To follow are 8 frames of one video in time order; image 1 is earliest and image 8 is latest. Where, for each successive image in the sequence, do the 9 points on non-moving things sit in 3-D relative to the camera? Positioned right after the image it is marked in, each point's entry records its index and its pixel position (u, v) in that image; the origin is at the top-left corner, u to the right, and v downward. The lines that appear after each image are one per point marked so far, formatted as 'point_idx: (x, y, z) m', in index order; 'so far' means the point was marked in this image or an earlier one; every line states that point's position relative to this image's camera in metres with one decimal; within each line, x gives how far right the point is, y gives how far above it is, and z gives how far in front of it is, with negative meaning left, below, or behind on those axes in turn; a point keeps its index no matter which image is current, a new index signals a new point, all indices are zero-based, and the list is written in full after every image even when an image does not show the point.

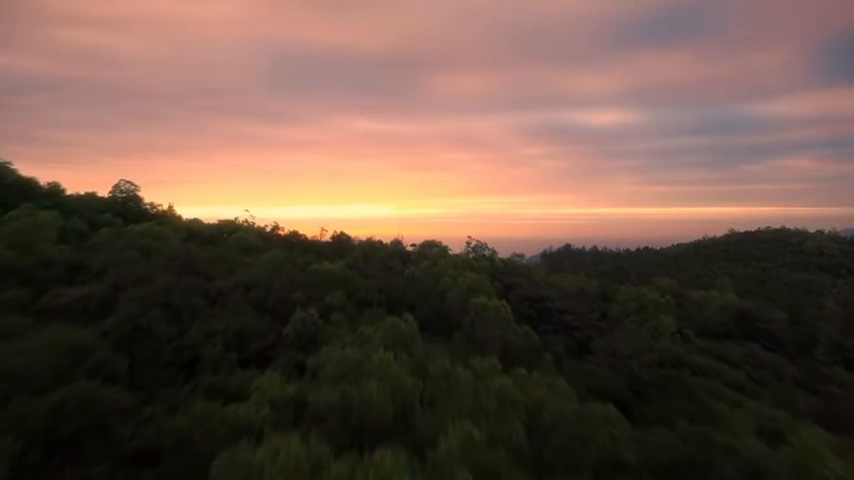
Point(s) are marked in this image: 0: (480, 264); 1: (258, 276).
0: (+2.0, -0.9, +16.6) m
1: (-4.0, -0.9, +10.5) m
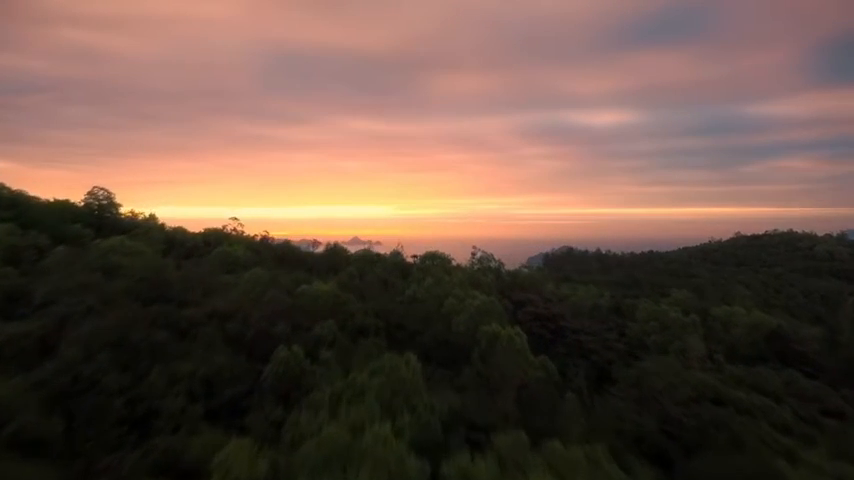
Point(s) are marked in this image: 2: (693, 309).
0: (+2.1, -1.3, +15.2) m
1: (-3.9, -1.3, +9.1) m
2: (+9.6, -2.5, +15.9) m
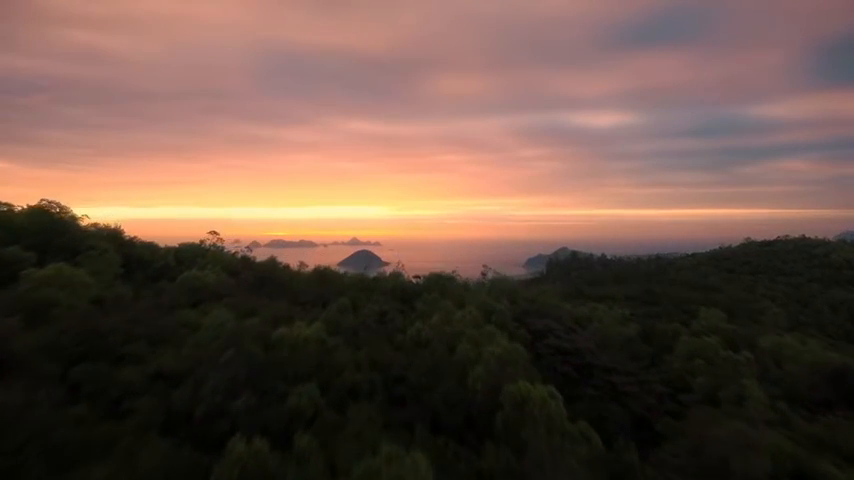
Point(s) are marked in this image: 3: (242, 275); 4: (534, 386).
0: (+2.2, -2.0, +13.1) m
1: (-3.7, -1.9, +7.0) m
2: (+9.8, -3.1, +13.9) m
3: (-5.4, -1.0, +13.1) m
4: (+1.9, -2.6, +7.9) m
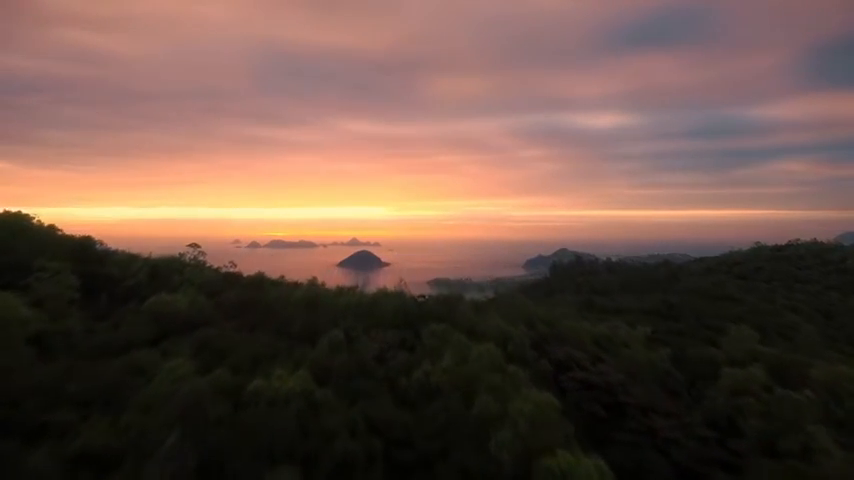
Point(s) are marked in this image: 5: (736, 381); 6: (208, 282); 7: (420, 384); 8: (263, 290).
0: (+2.4, -2.4, +11.5) m
1: (-3.6, -2.3, +5.3) m
2: (+9.9, -3.6, +12.2) m
3: (-5.3, -1.5, +11.4) m
4: (+2.1, -3.0, +6.2) m
5: (+7.8, -3.6, +11.1) m
6: (-6.2, -1.2, +12.5) m
7: (-0.1, -2.5, +7.8) m
8: (-4.7, -1.5, +12.7) m
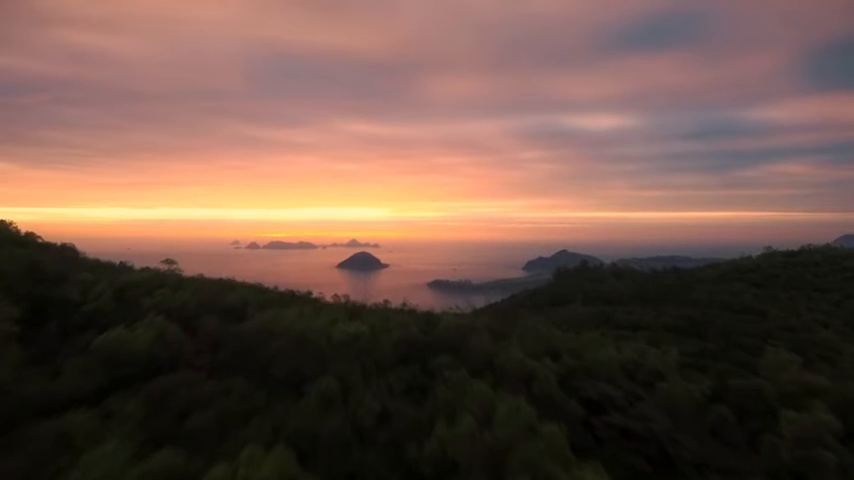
0: (+2.6, -2.8, +9.8) m
1: (-3.3, -2.8, +3.6) m
2: (+10.1, -4.1, +10.5) m
3: (-5.0, -1.9, +9.7) m
4: (+2.3, -3.5, +4.5) m
5: (+8.0, -4.0, +9.4) m
6: (-6.0, -1.6, +10.8) m
7: (+0.1, -3.0, +6.0) m
8: (-4.5, -1.9, +11.0) m
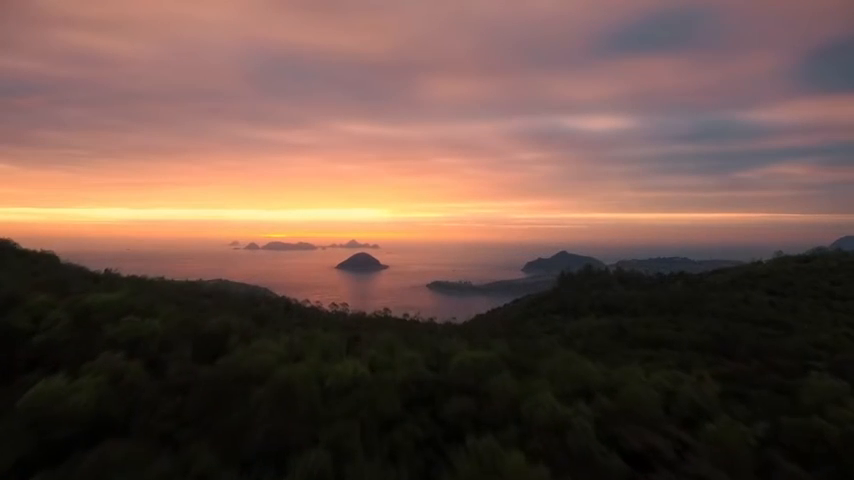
0: (+2.8, -3.3, +8.2) m
1: (-3.1, -3.2, +2.0) m
2: (+10.4, -4.5, +8.9) m
3: (-4.8, -2.3, +8.1) m
4: (+2.5, -3.9, +2.9) m
5: (+8.3, -4.5, +7.8) m
6: (-5.7, -2.0, +9.1) m
7: (+0.3, -3.4, +4.4) m
8: (-4.3, -2.3, +9.3) m
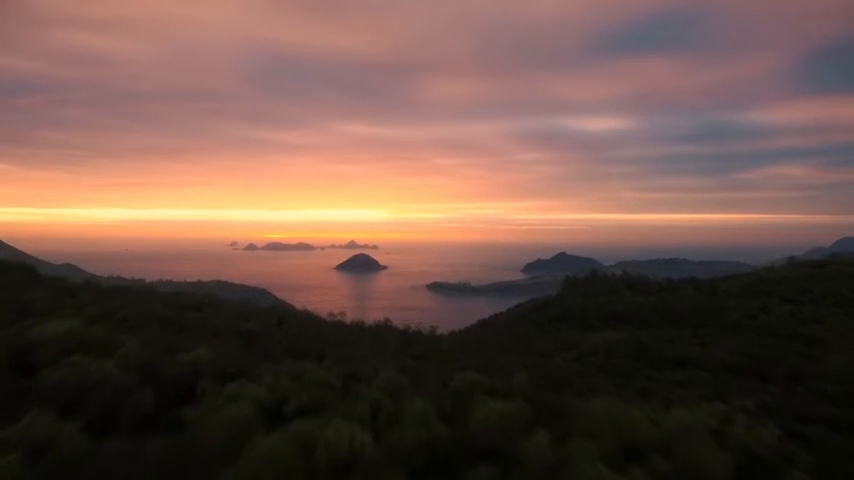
0: (+3.1, -3.7, +6.4) m
1: (-2.8, -3.6, +0.2) m
2: (+10.6, -4.9, +7.1) m
3: (-4.6, -2.7, +6.3) m
4: (+2.8, -4.3, +1.1) m
5: (+8.5, -4.9, +6.0) m
6: (-5.5, -2.5, +7.3) m
7: (+0.6, -3.8, +2.6) m
8: (-4.0, -2.8, +7.5) m
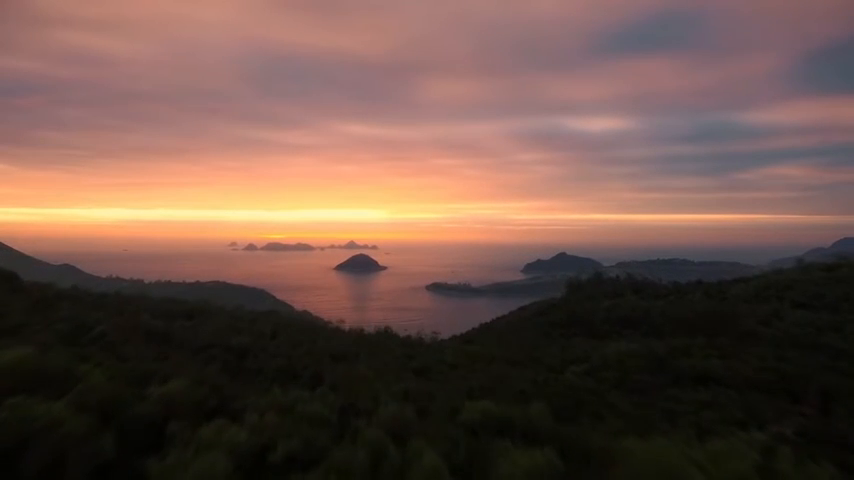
0: (+3.2, -4.0, +5.1) m
1: (-2.7, -3.9, -1.0) m
2: (+10.8, -5.2, +5.9) m
3: (-4.4, -3.0, +5.0) m
4: (+2.9, -4.6, -0.2) m
5: (+8.7, -5.2, +4.8) m
6: (-5.3, -2.7, +6.1) m
7: (+0.7, -4.1, +1.4) m
8: (-3.9, -3.1, +6.3) m
